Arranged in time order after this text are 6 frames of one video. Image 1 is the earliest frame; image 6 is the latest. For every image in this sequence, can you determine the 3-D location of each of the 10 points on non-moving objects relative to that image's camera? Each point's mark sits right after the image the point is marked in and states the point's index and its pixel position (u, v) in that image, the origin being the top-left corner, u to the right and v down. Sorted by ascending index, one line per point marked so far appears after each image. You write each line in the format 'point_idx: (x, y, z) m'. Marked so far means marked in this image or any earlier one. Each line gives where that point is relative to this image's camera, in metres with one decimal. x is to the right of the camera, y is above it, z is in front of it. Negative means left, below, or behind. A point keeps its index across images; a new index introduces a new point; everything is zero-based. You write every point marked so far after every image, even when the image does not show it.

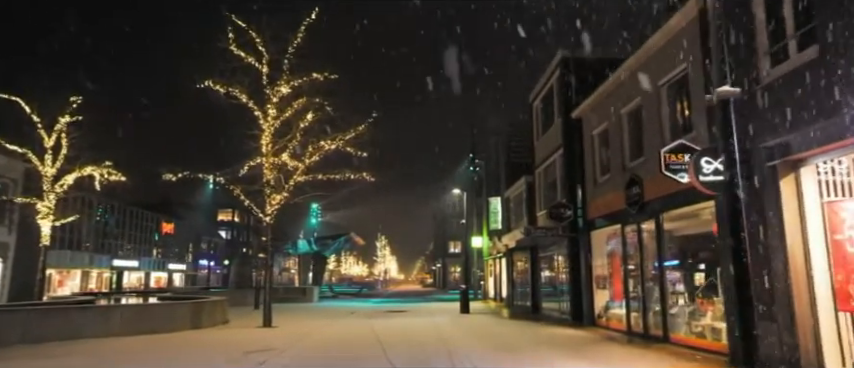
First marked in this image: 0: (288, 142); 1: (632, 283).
0: (-4.2, +1.3, +17.6) m
1: (+4.7, -2.3, +13.5) m
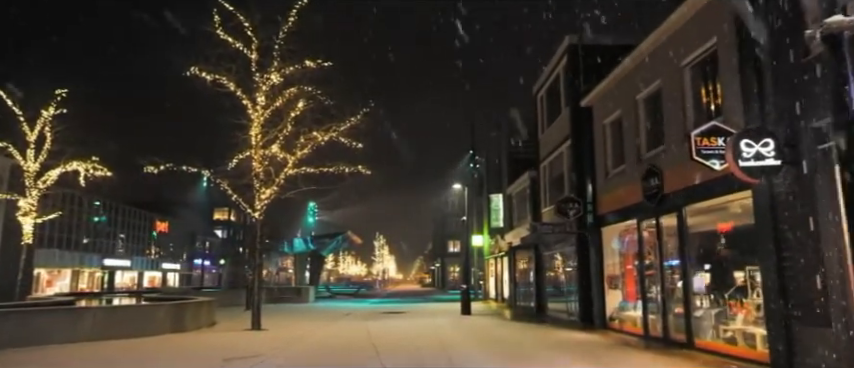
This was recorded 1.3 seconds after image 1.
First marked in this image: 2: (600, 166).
0: (-4.2, +1.5, +16.6) m
1: (+4.7, -2.1, +12.4) m
2: (+4.5, +0.4, +15.1) m
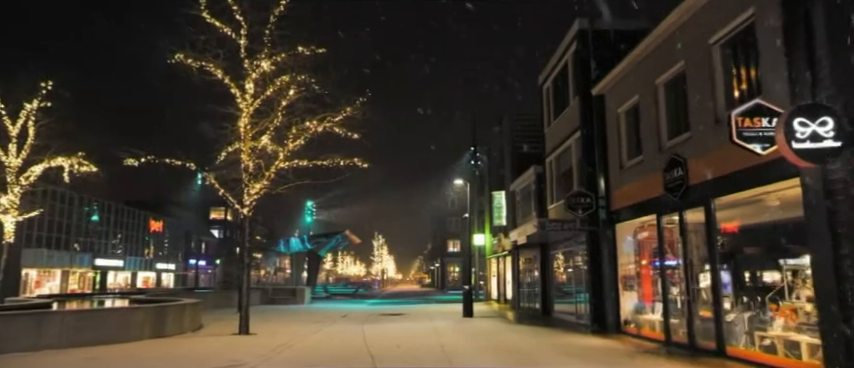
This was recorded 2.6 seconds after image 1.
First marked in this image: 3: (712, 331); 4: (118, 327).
0: (-4.2, +1.6, +15.6) m
1: (+4.7, -1.9, +11.4) m
2: (+4.5, +0.6, +14.1) m
3: (+4.7, -2.4, +9.6) m
4: (-6.4, -3.0, +12.4) m
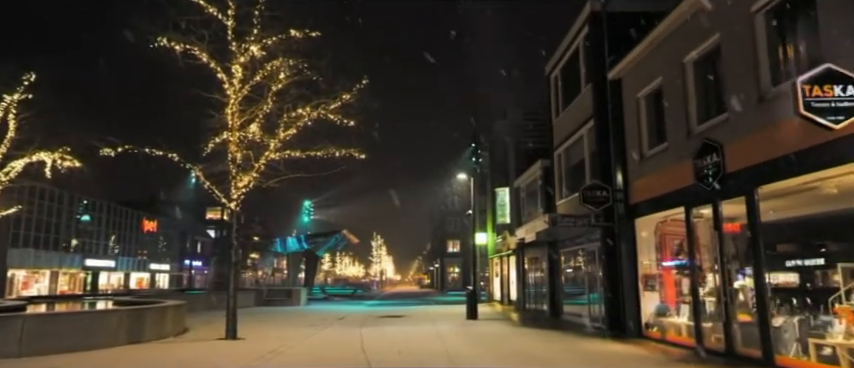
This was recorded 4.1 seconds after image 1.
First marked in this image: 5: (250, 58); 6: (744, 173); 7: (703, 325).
0: (-4.2, +1.8, +14.4) m
1: (+4.8, -1.7, +10.3) m
2: (+4.5, +0.8, +13.0) m
3: (+4.7, -2.2, +8.5) m
4: (-6.4, -2.8, +11.2) m
5: (-4.3, +3.0, +14.2) m
6: (+4.7, +0.2, +8.7) m
7: (+4.7, -2.4, +10.1) m
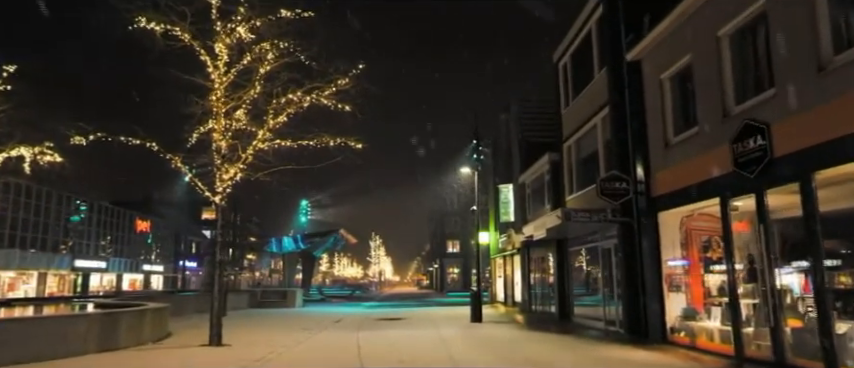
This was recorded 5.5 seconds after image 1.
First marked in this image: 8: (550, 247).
0: (-4.1, +2.0, +13.3) m
1: (+4.9, -1.5, +9.1) m
2: (+4.6, +1.0, +11.8) m
3: (+4.8, -2.0, +7.4) m
4: (-6.3, -2.7, +10.1) m
5: (-4.2, +3.2, +13.1) m
6: (+4.7, +0.4, +7.5) m
7: (+4.8, -2.2, +9.0) m
8: (+4.2, -2.2, +20.0) m
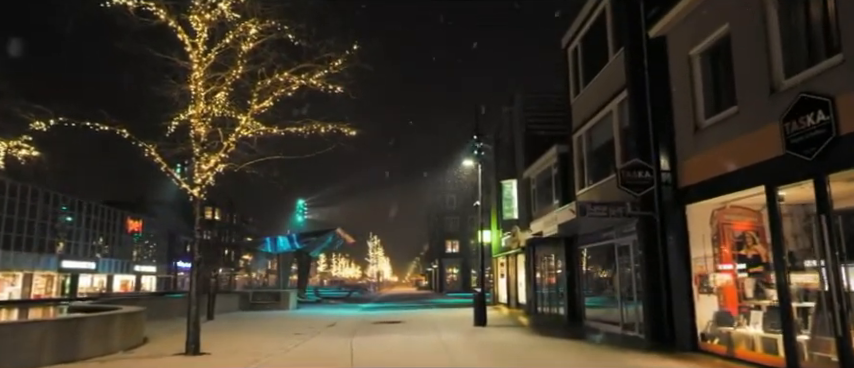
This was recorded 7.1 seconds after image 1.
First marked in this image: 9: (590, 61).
0: (-4.1, +2.1, +12.0) m
1: (+4.9, -1.3, +7.9) m
2: (+4.6, +1.2, +10.6) m
3: (+4.8, -1.8, +6.2) m
4: (-6.3, -2.5, +8.8) m
5: (-4.2, +3.4, +11.8) m
6: (+4.8, +0.5, +6.3) m
7: (+4.8, -2.0, +7.8) m
8: (+4.2, -2.0, +18.8) m
9: (+4.3, +3.3, +15.5) m
